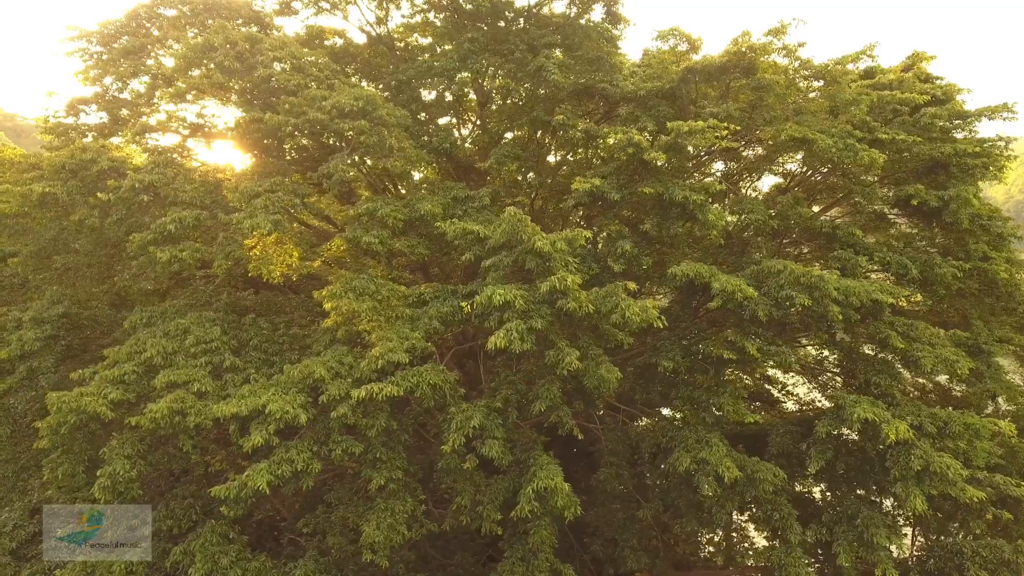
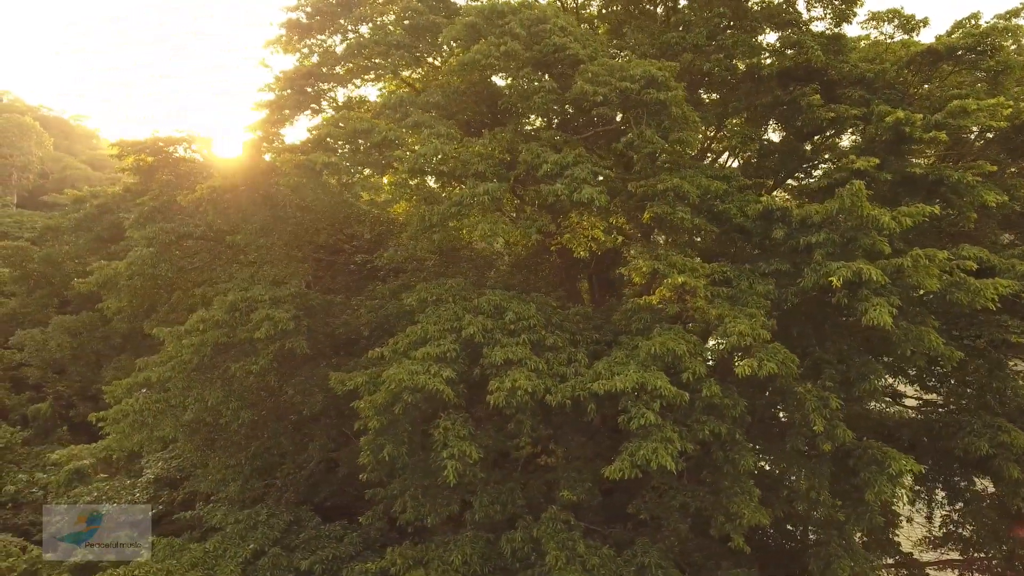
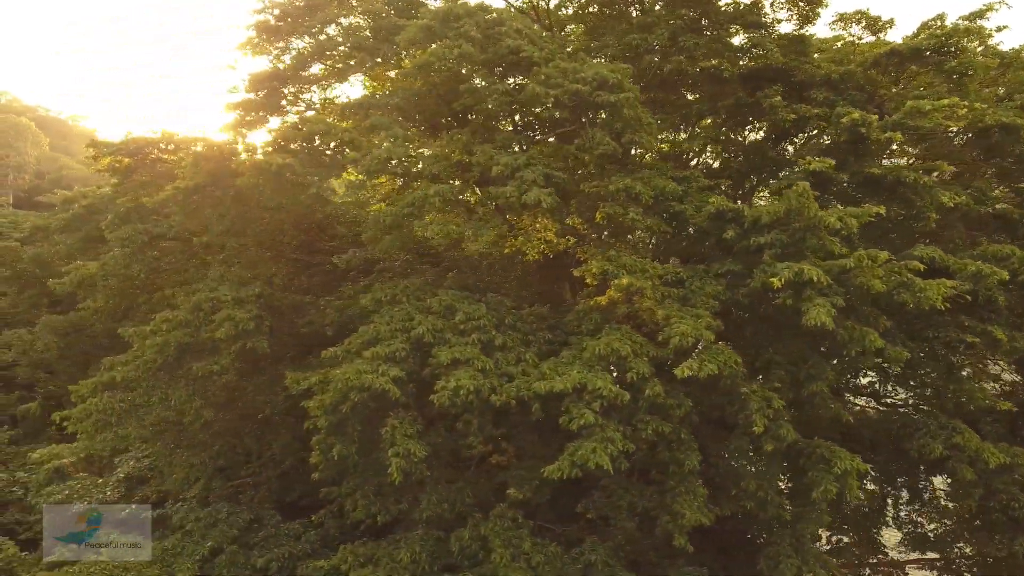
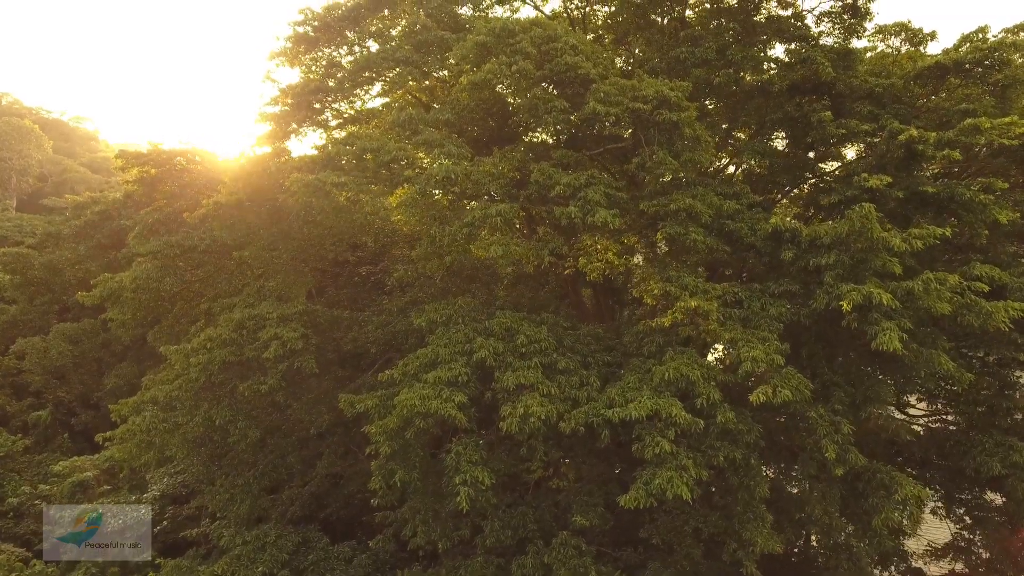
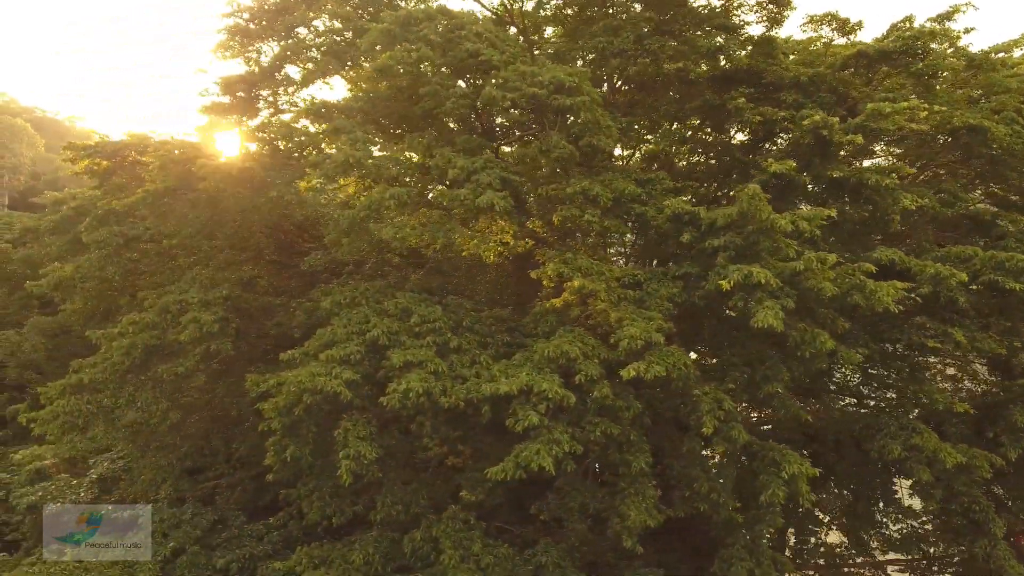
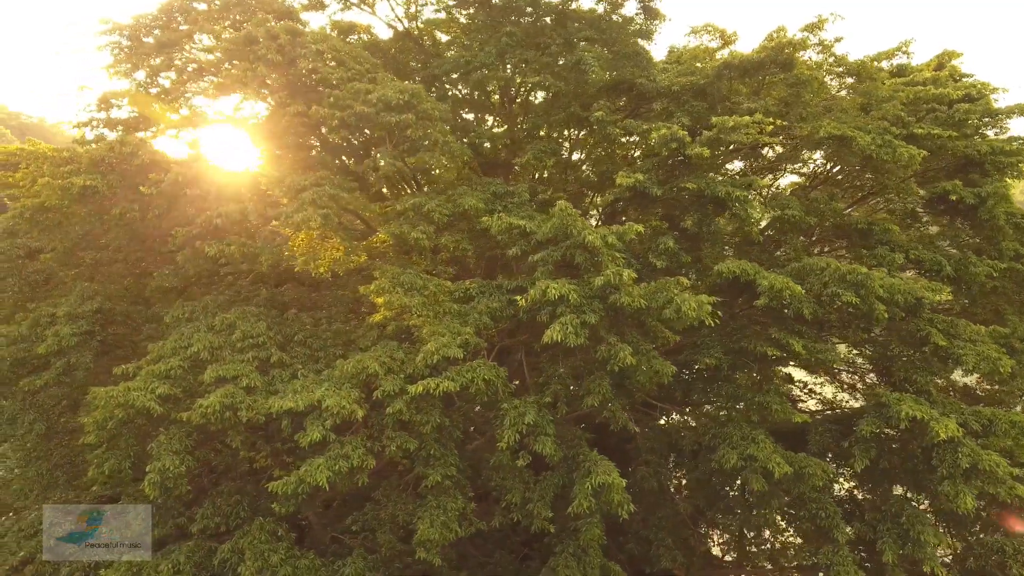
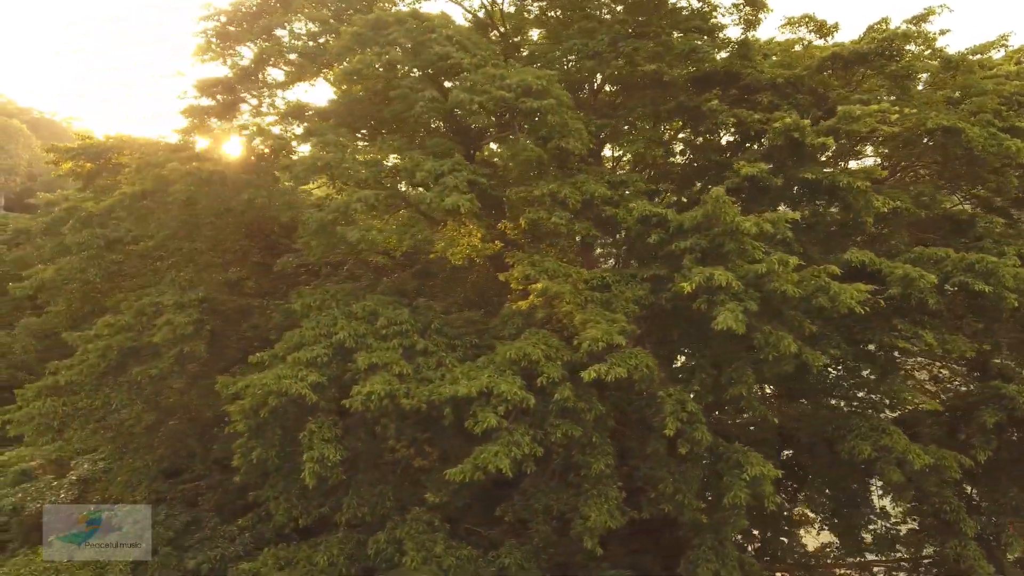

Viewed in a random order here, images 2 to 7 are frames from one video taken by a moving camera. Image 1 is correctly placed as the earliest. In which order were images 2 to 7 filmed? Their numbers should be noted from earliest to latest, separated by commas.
6, 7, 5, 3, 2, 4
